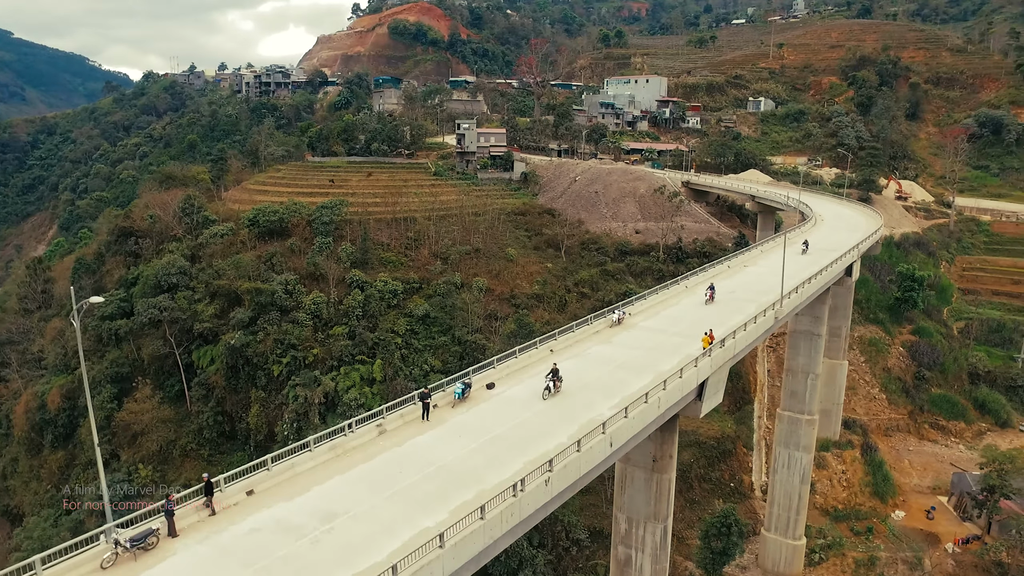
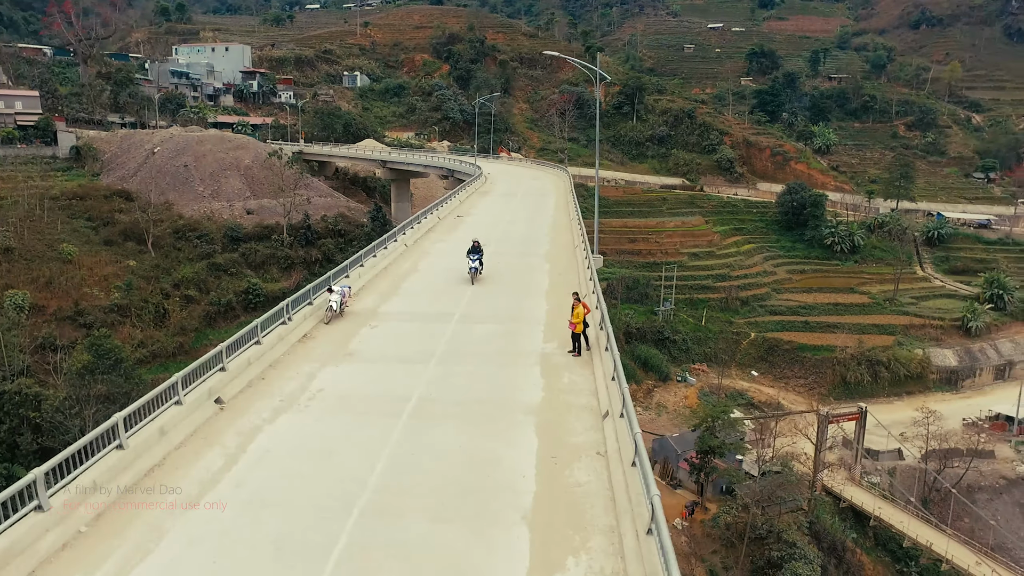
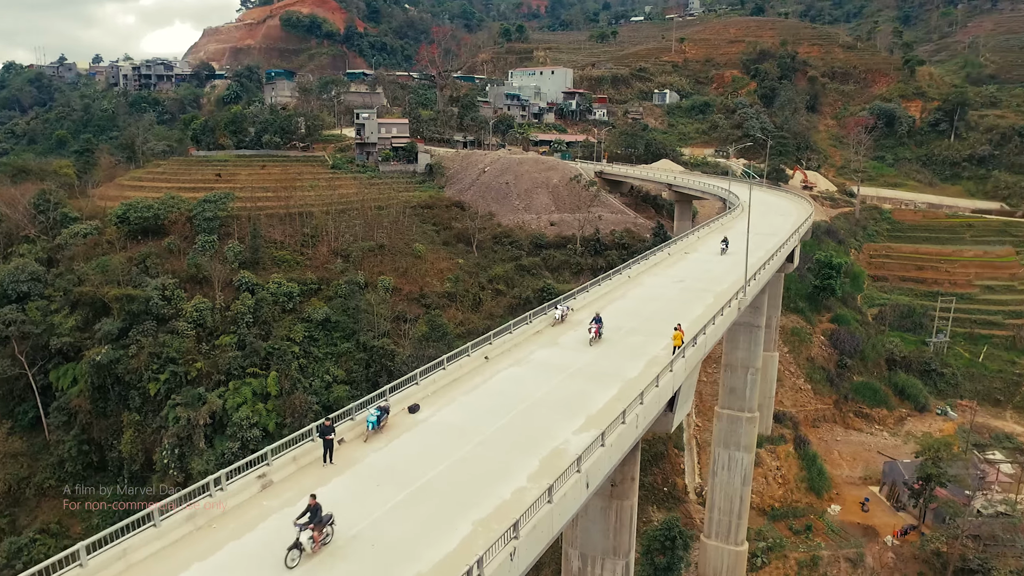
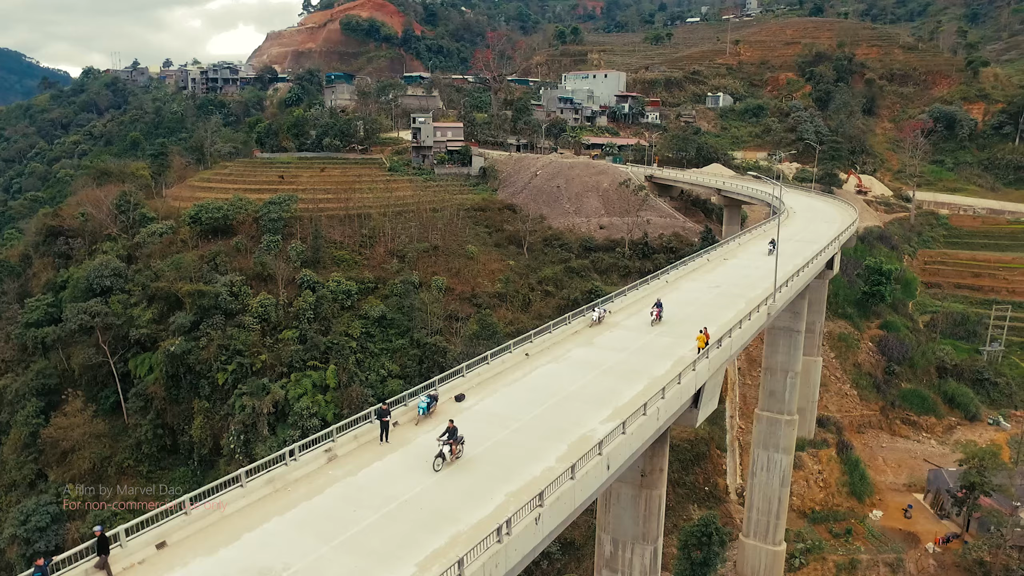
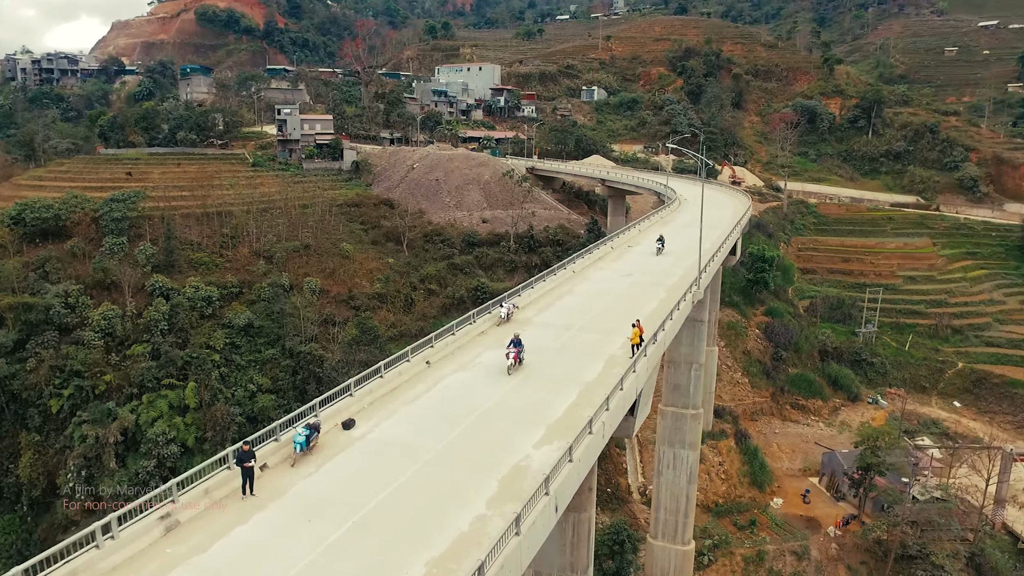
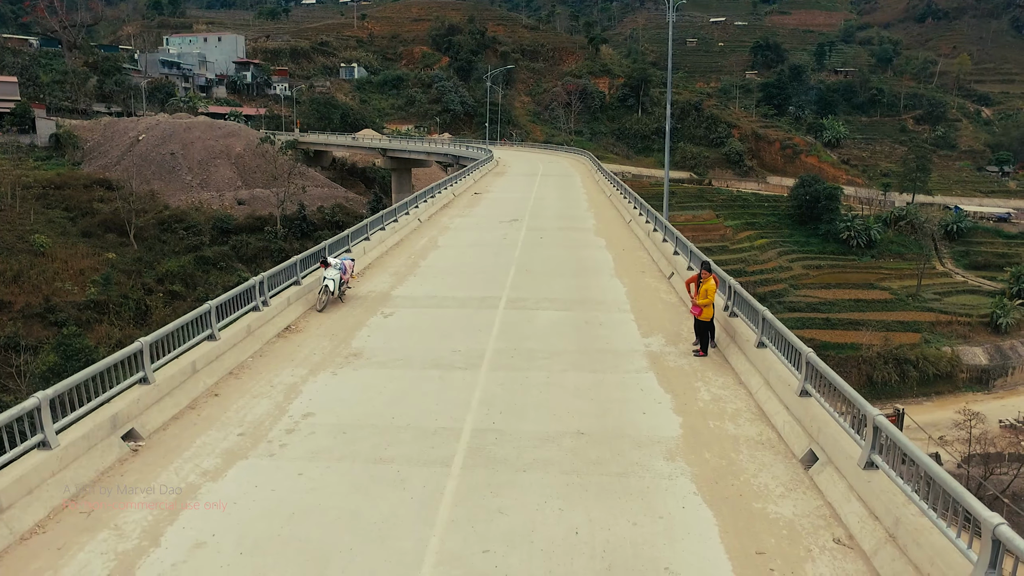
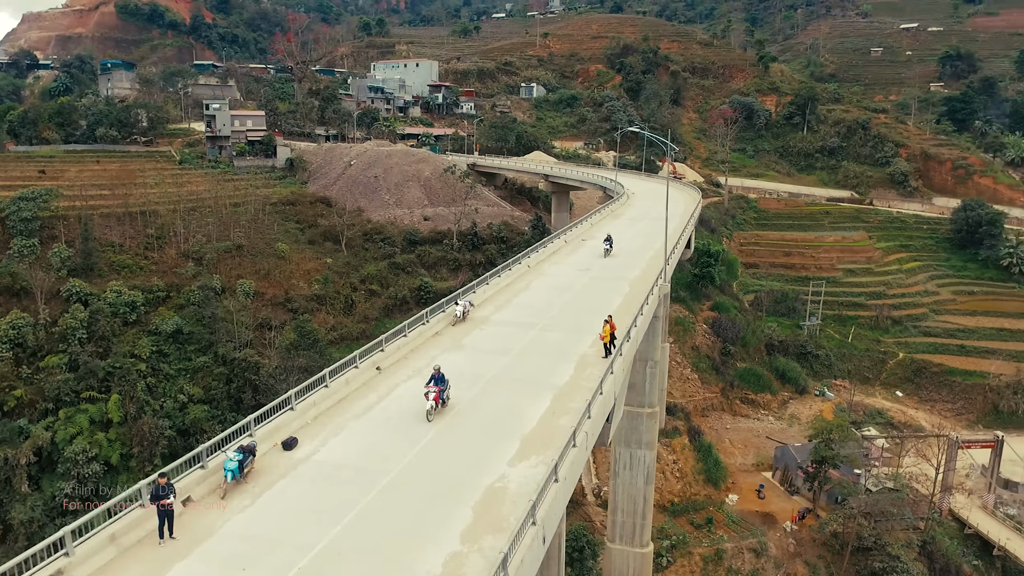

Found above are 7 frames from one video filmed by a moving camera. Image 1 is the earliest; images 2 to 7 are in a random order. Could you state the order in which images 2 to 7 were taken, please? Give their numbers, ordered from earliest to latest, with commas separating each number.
4, 3, 5, 7, 2, 6
